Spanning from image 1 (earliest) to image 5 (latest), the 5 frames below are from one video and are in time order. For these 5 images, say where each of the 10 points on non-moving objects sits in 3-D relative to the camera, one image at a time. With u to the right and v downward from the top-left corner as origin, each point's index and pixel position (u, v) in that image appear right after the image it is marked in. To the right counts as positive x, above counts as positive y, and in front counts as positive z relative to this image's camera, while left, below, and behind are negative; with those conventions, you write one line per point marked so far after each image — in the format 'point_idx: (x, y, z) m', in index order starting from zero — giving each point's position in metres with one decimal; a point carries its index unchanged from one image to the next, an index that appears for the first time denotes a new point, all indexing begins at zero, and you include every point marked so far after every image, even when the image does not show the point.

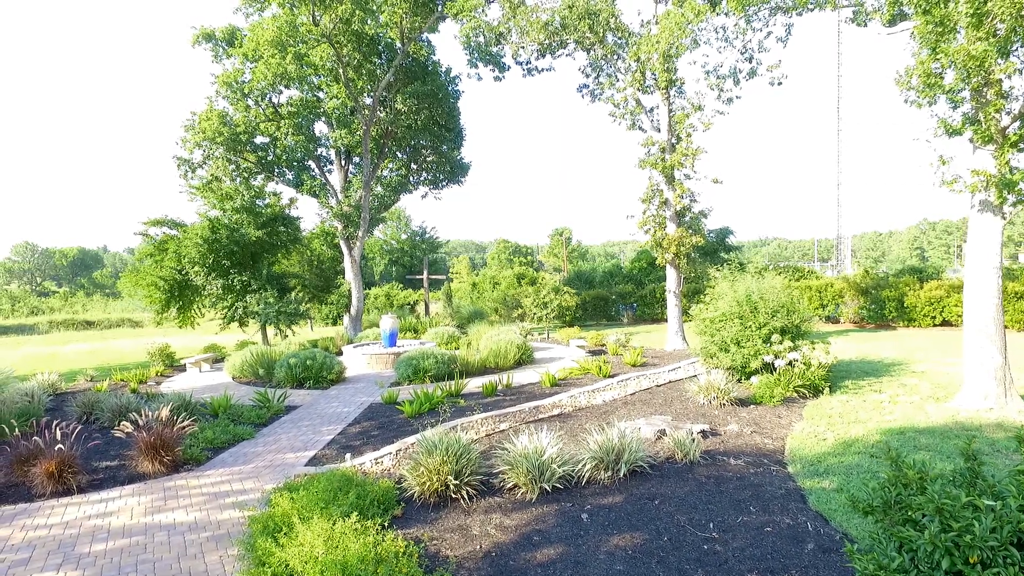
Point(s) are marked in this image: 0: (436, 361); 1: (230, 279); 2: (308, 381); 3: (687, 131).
0: (-1.3, -1.3, +10.4) m
1: (-7.9, +0.3, +16.7) m
2: (-3.5, -1.6, +10.3) m
3: (+3.6, +3.3, +12.6) m
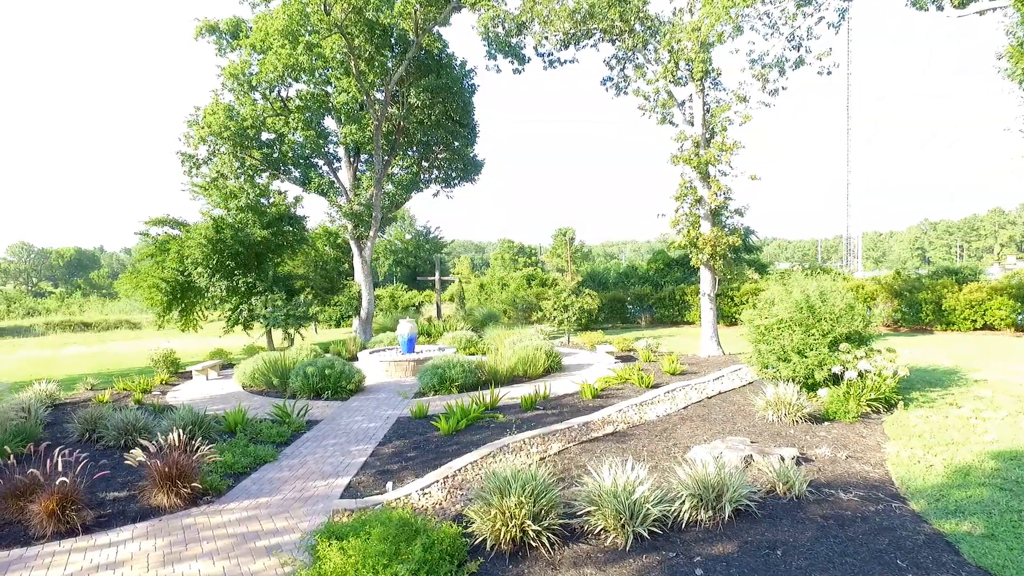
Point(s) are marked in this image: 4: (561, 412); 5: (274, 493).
0: (-0.8, -1.3, +9.7) m
1: (-7.4, +0.2, +16.0) m
2: (-2.9, -1.7, +9.6) m
3: (+4.1, +3.2, +11.9) m
4: (+0.6, -1.6, +7.6) m
5: (-2.0, -1.8, +5.2) m
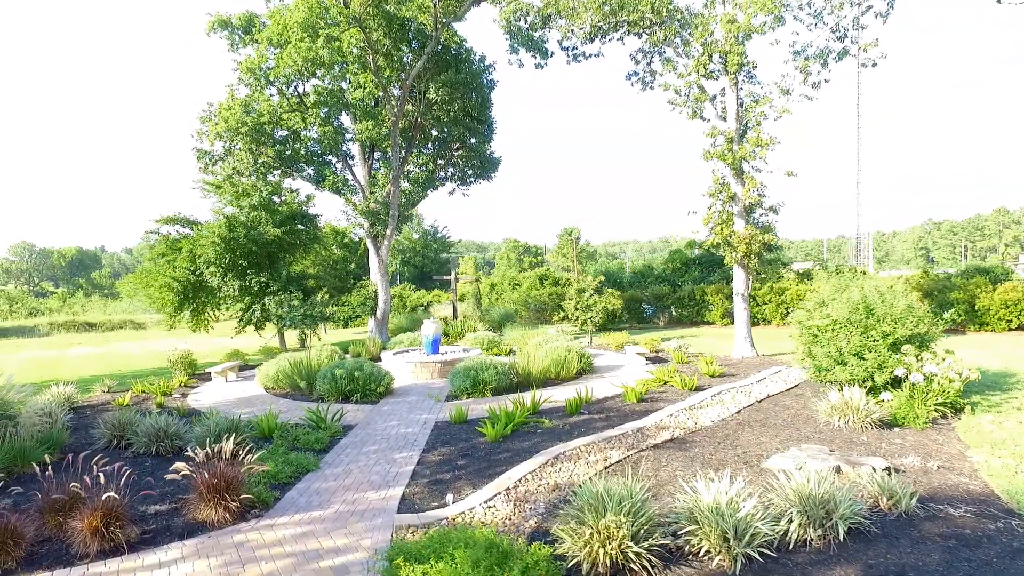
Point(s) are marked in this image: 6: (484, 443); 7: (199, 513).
0: (-0.2, -1.3, +9.3) m
1: (-6.8, +0.2, +15.7) m
2: (-2.4, -1.6, +9.2) m
3: (+4.7, +3.2, +11.6) m
4: (+1.2, -1.5, +7.2) m
5: (-1.5, -1.7, +4.9) m
6: (-0.3, -1.7, +6.5) m
7: (-2.3, -1.7, +4.5) m
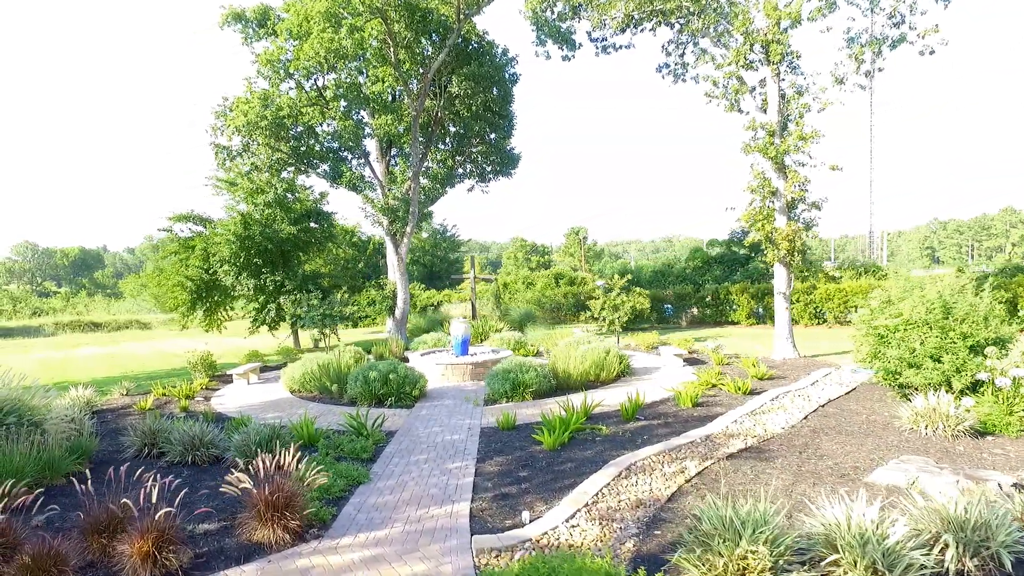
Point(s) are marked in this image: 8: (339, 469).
0: (+0.4, -1.3, +8.9) m
1: (-6.2, +0.2, +15.2) m
2: (-1.8, -1.6, +8.8) m
3: (+5.3, +3.2, +11.1) m
4: (+1.8, -1.5, +6.8) m
5: (-0.9, -1.7, +4.4) m
6: (+0.3, -1.6, +6.1) m
7: (-1.7, -1.7, +4.1) m
8: (-1.6, -1.6, +5.5) m
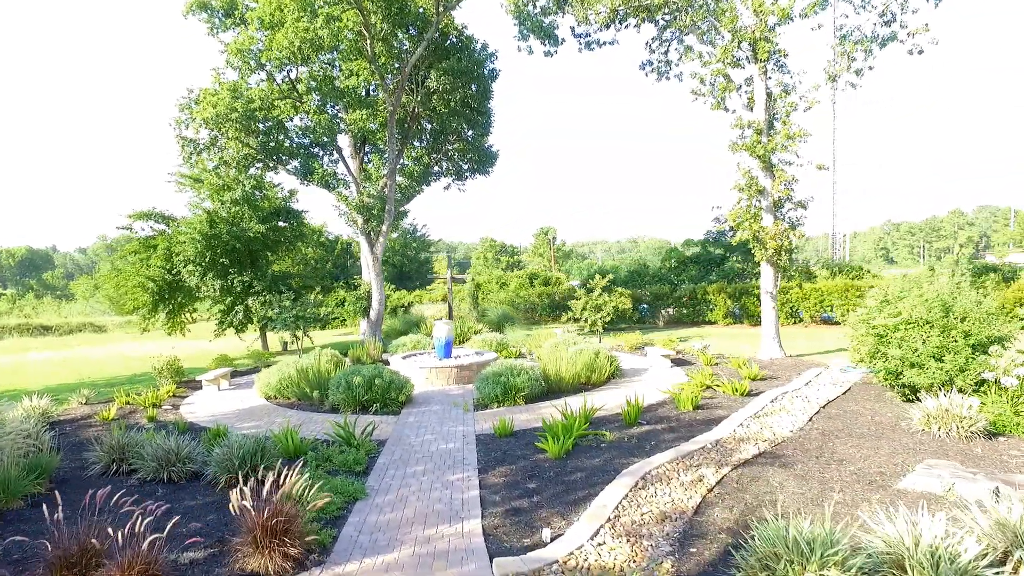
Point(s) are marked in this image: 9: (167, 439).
0: (+0.2, -1.3, +8.6) m
1: (-6.7, +0.2, +14.5) m
2: (-1.9, -1.6, +8.4) m
3: (+5.0, +3.2, +11.1) m
4: (+1.8, -1.5, +6.6) m
5: (-0.8, -1.7, +4.0) m
6: (+0.3, -1.6, +5.7) m
7: (-1.6, -1.7, +3.6) m
8: (-1.5, -1.6, +5.0) m
9: (-3.2, -1.4, +5.6) m
